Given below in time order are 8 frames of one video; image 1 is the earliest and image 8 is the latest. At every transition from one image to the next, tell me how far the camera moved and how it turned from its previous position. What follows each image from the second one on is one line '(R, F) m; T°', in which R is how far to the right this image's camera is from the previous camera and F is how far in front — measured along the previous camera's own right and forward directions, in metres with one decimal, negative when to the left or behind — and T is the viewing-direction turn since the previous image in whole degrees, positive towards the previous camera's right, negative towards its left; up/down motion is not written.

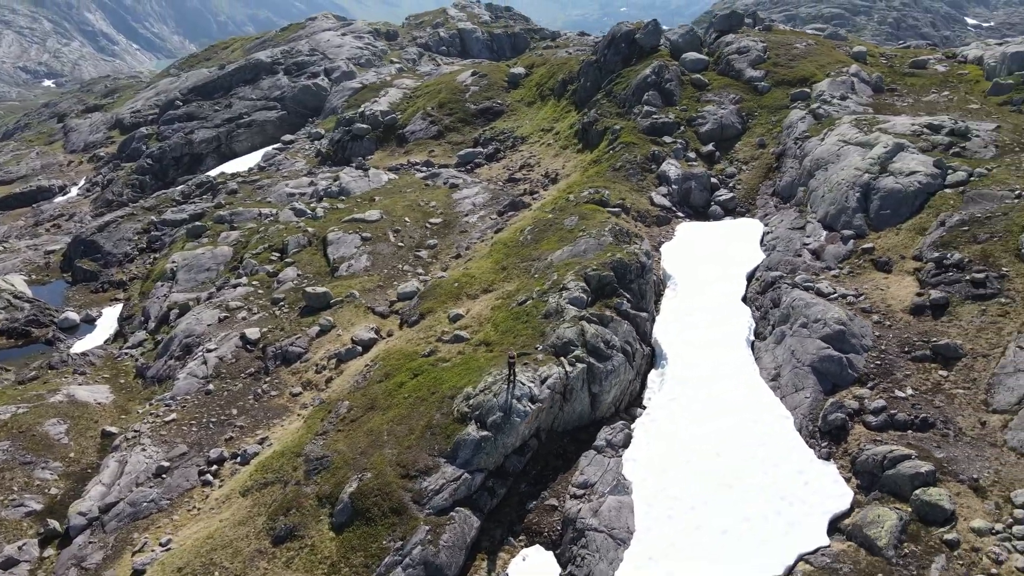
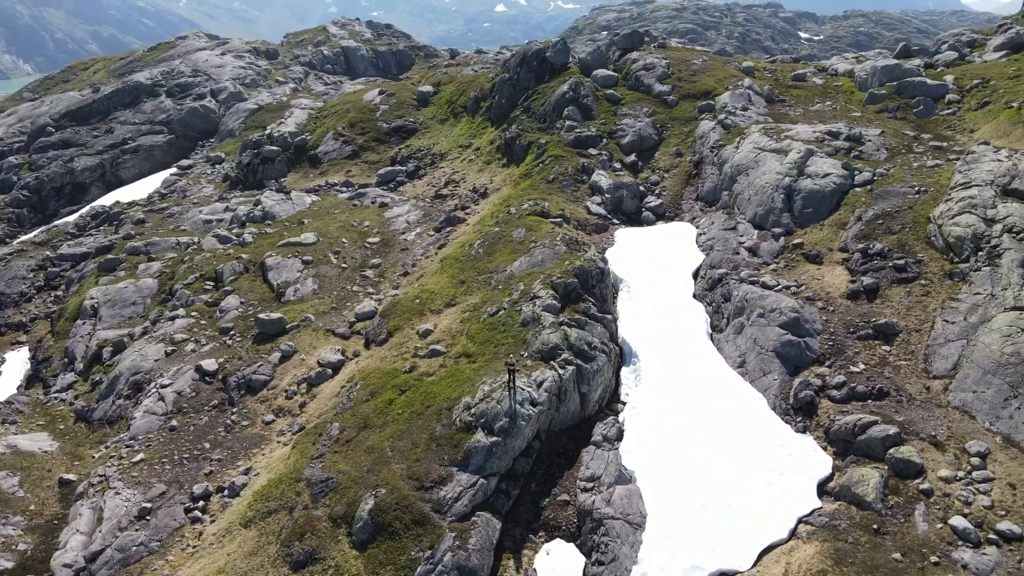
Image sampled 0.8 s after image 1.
(-3.9, -0.9) m; +9°
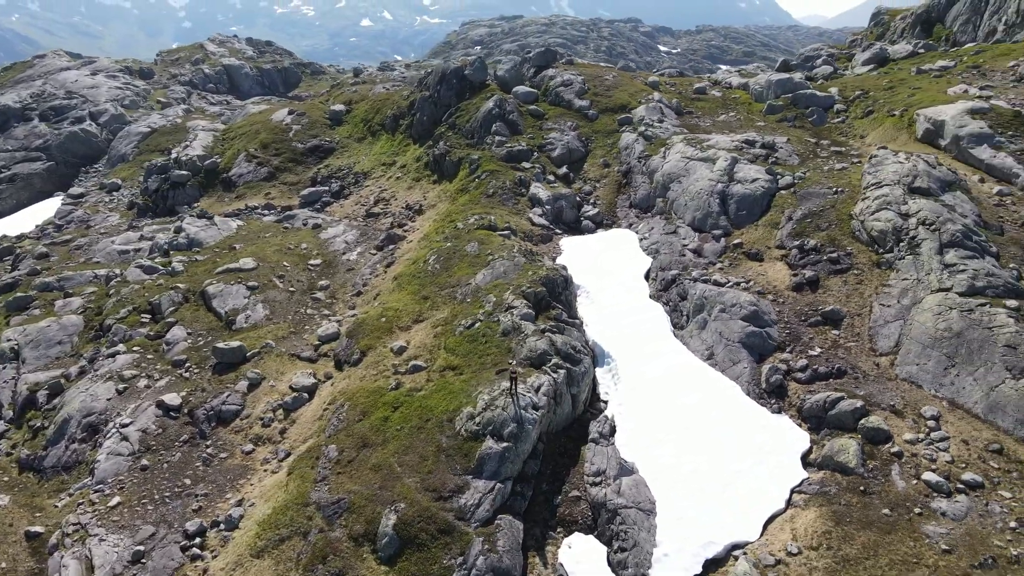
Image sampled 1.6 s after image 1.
(-4.1, -0.8) m; +9°
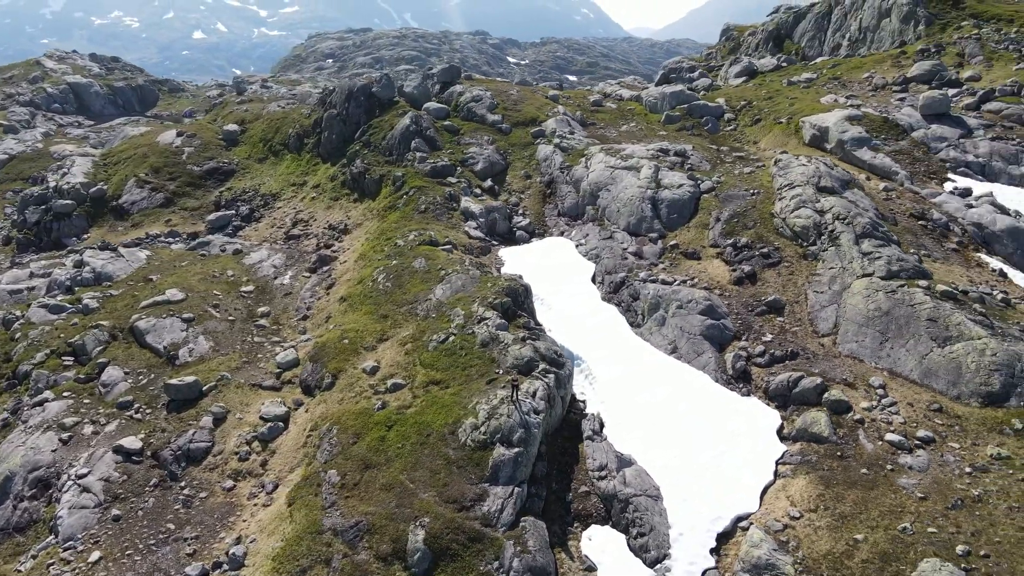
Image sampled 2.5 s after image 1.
(-4.9, -0.6) m; +11°
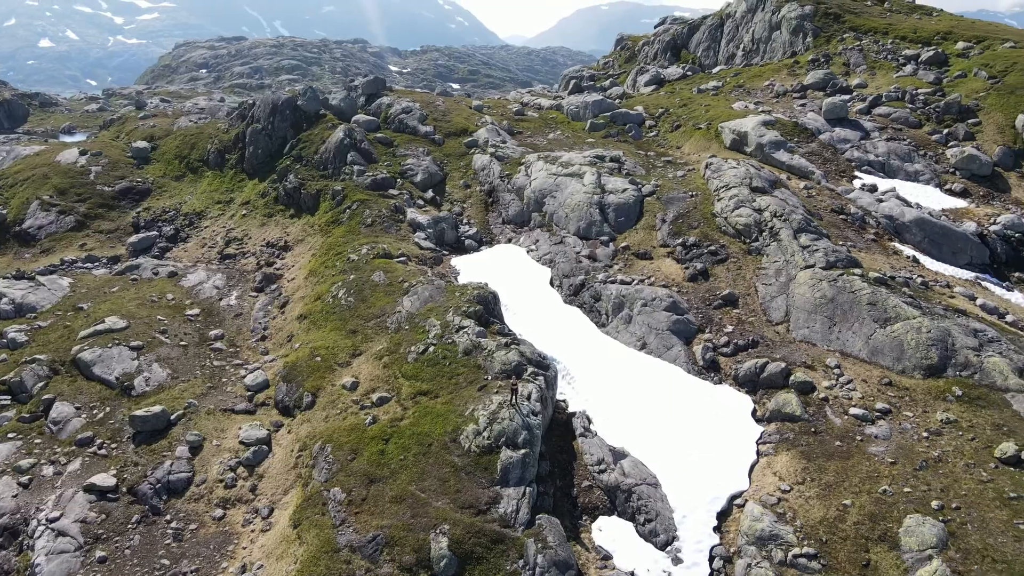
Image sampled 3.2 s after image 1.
(-4.0, -0.6) m; +8°
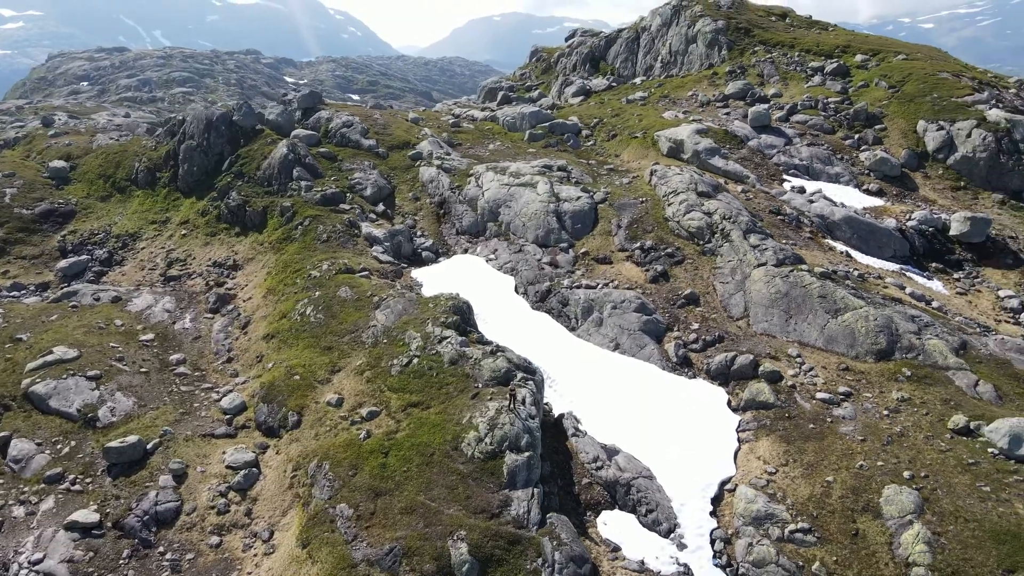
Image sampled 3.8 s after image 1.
(-3.4, -0.7) m; +7°
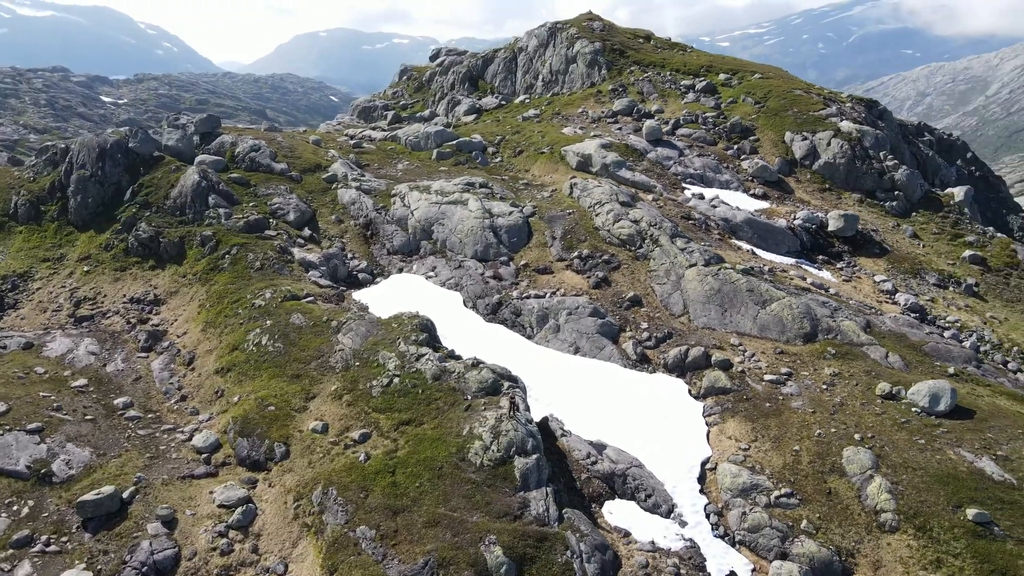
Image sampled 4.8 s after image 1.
(-5.8, -1.0) m; +12°
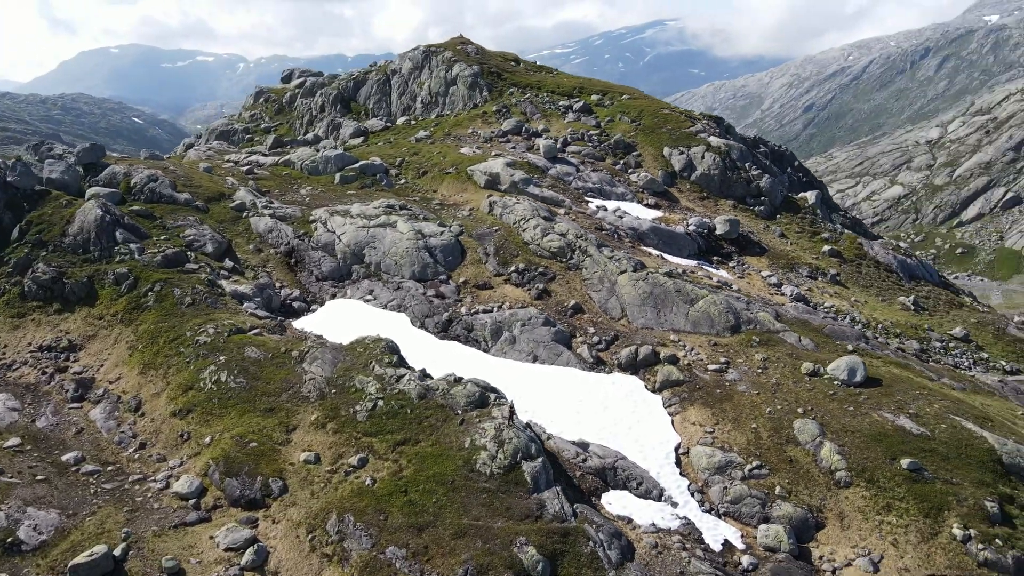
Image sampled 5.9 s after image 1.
(-6.7, -1.1) m; +13°
